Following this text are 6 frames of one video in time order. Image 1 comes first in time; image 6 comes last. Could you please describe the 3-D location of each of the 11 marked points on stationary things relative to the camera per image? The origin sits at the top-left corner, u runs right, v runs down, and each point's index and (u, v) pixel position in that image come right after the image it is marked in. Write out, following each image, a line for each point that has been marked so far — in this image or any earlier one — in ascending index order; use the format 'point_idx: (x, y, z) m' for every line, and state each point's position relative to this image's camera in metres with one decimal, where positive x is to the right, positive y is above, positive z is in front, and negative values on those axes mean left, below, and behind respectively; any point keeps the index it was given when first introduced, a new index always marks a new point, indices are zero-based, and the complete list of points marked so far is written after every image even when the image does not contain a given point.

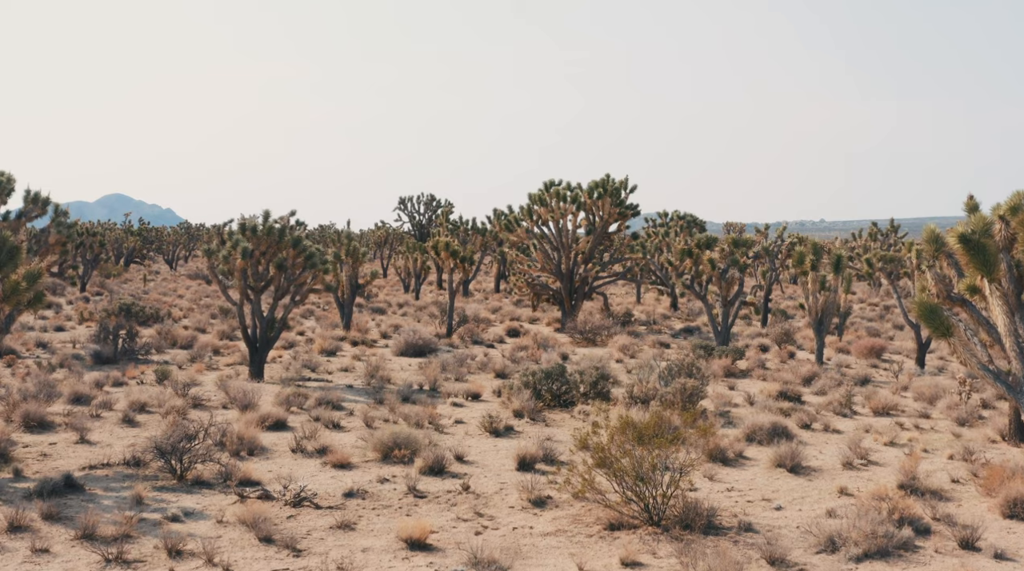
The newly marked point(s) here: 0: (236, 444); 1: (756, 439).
0: (-4.4, -2.5, +17.9) m
1: (+4.0, -2.5, +18.8) m
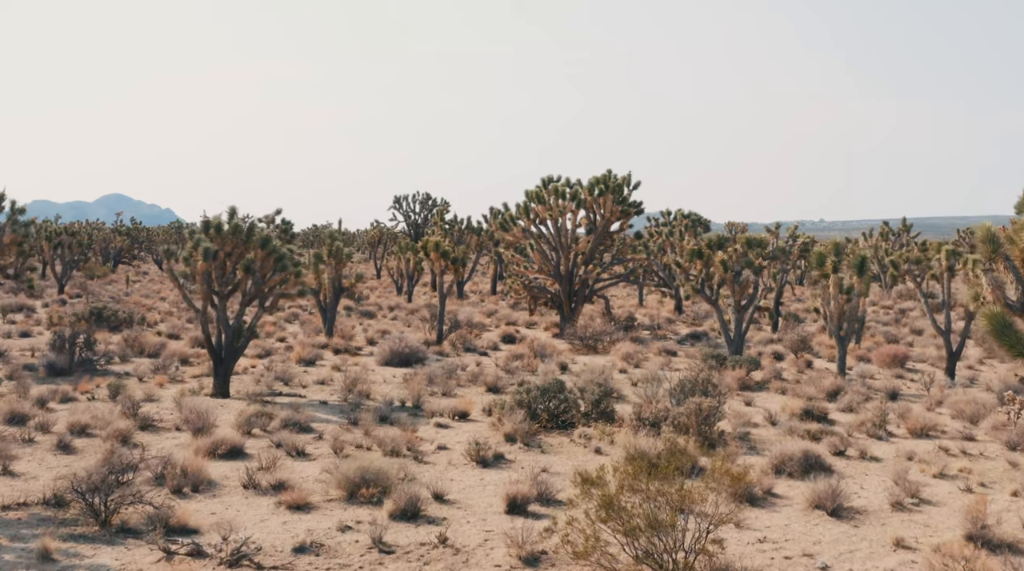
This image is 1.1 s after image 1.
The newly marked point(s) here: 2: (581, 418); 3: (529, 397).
0: (-4.5, -2.6, +15.3) m
1: (+3.9, -2.6, +16.2) m
2: (+1.2, -2.3, +19.6) m
3: (+0.3, -1.9, +19.8) m
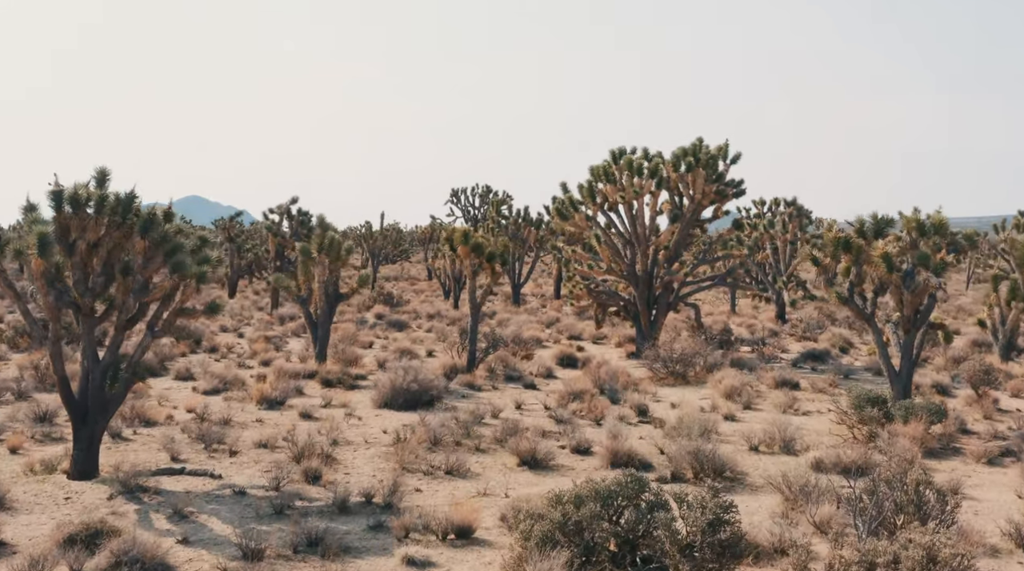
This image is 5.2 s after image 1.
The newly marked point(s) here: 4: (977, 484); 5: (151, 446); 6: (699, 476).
0: (-4.4, -2.7, +6.3) m
1: (+4.0, -2.7, +6.6) m
2: (+1.5, -2.4, +10.2) m
3: (+0.6, -2.1, +10.4) m
4: (+6.1, -2.5, +14.8) m
5: (-5.1, -2.3, +16.1) m
6: (+2.3, -2.3, +14.5) m
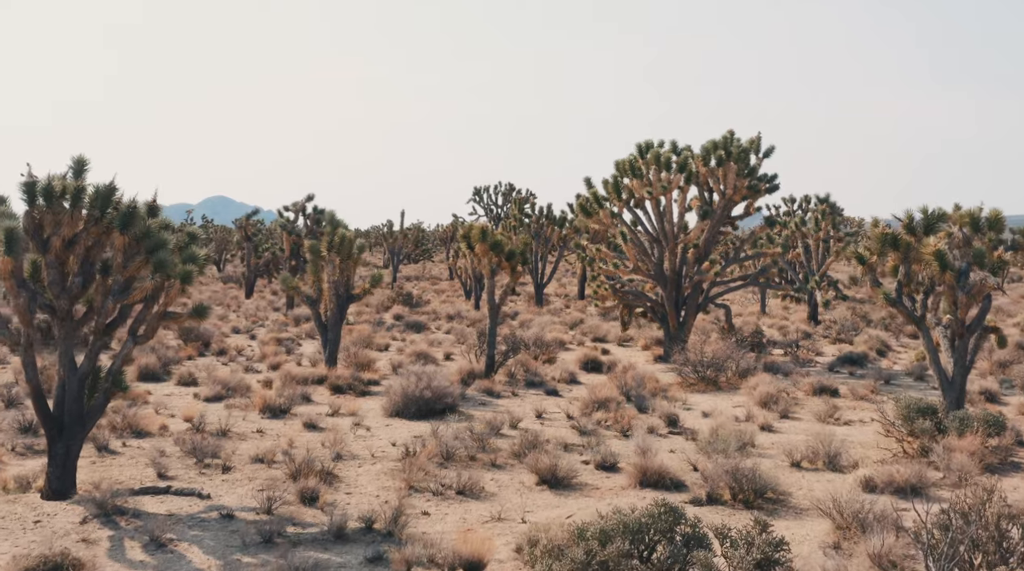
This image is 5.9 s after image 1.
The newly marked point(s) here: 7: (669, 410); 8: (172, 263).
0: (-4.4, -2.7, +5.0) m
1: (+4.0, -2.8, +5.2) m
2: (+1.6, -2.4, +8.8) m
3: (+0.7, -2.1, +9.0) m
4: (+6.3, -2.5, +13.3) m
5: (-4.8, -2.3, +14.8) m
6: (+2.5, -2.3, +13.0) m
7: (+2.6, -2.1, +19.1) m
8: (-3.8, +0.3, +12.9) m
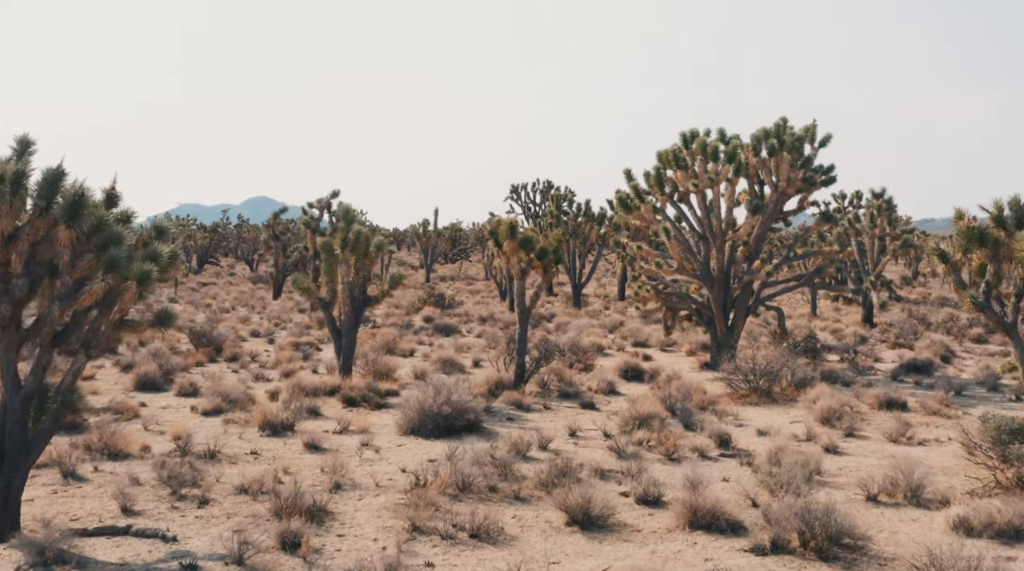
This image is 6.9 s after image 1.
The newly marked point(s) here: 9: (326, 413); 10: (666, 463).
0: (-4.5, -2.8, +3.0) m
1: (+4.0, -2.8, +2.8) m
2: (+1.7, -2.5, +6.6) m
3: (+0.8, -2.1, +6.8) m
4: (+6.5, -2.6, +10.9) m
5: (-4.6, -2.3, +12.8) m
6: (+2.7, -2.4, +10.8) m
7: (+3.1, -2.1, +16.9) m
8: (-3.6, +0.2, +10.9) m
9: (-3.0, -2.1, +18.6) m
10: (+2.0, -2.3, +15.0) m
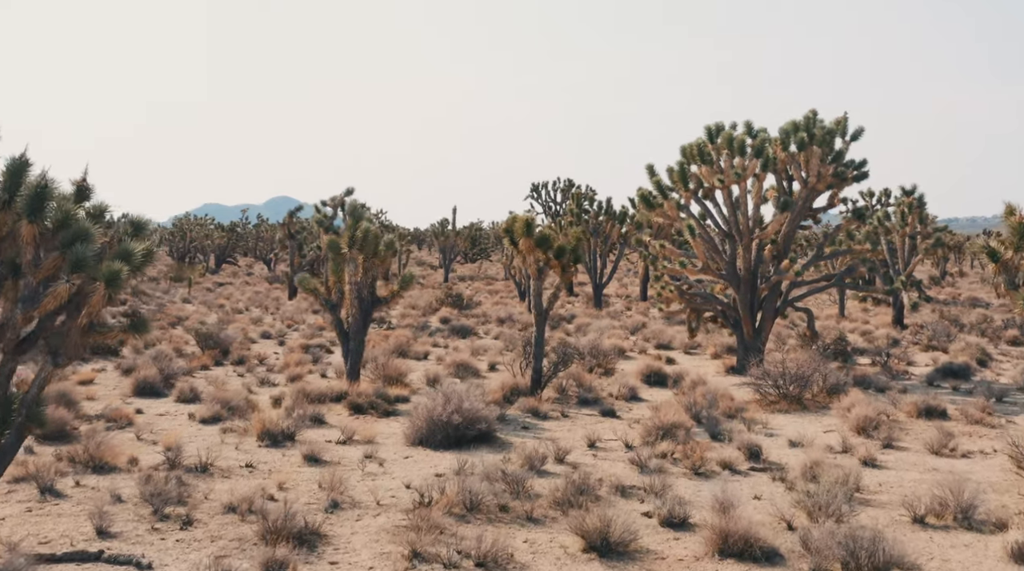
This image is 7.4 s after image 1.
0: (-4.5, -2.8, +2.0) m
1: (+3.9, -2.8, +1.7) m
2: (+1.7, -2.5, +5.4) m
3: (+0.8, -2.1, +5.7) m
4: (+6.6, -2.6, +9.7) m
5: (-4.4, -2.3, +11.8) m
6: (+2.8, -2.4, +9.6) m
7: (+3.3, -2.1, +15.7) m
8: (-3.5, +0.2, +9.9) m
9: (-2.8, -2.1, +17.6) m
10: (+2.2, -2.3, +13.8) m
